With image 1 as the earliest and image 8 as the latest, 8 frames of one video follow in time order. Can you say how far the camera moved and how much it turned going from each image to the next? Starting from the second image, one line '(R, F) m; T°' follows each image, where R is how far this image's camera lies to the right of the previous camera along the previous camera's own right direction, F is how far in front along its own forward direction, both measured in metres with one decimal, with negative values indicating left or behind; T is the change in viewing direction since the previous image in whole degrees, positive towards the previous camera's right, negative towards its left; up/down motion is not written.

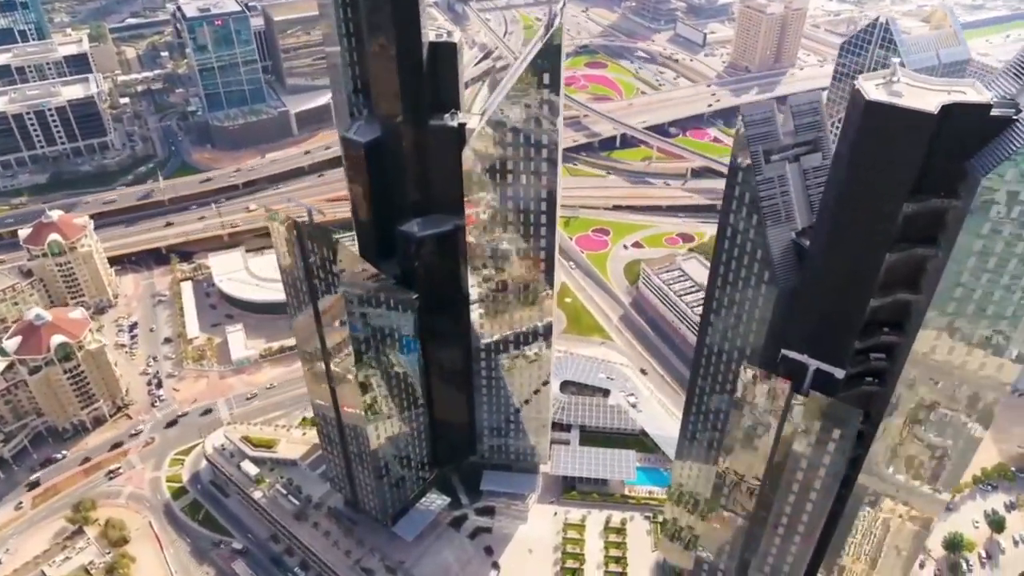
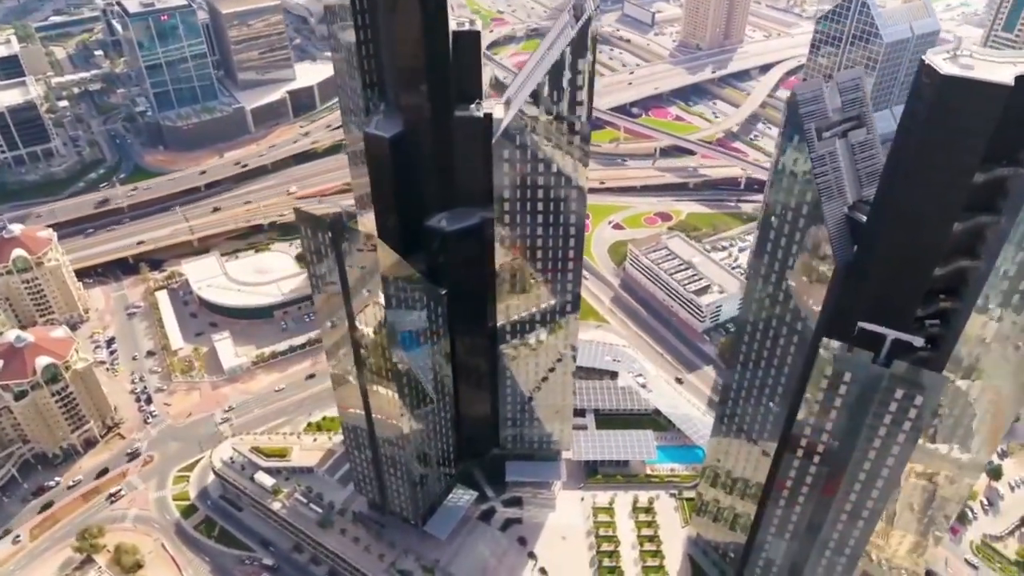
(-20.0, +2.2) m; +5°
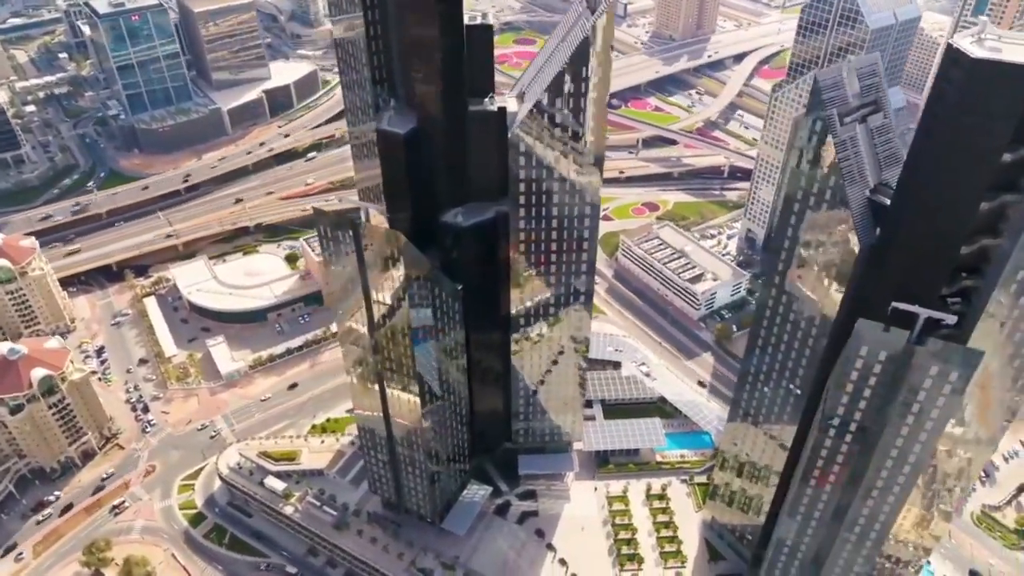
(-10.7, +0.1) m; +3°
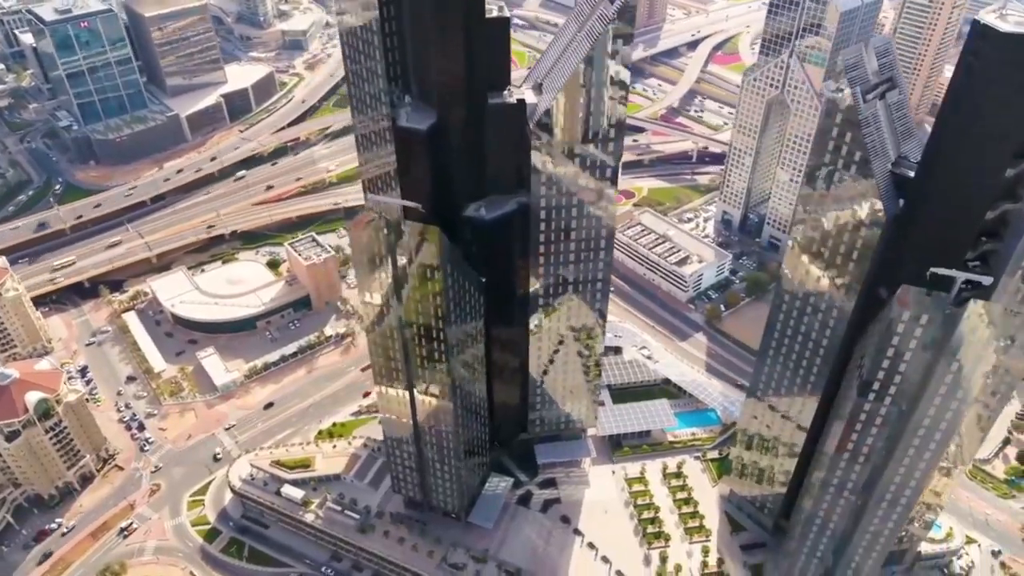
(-17.3, -0.5) m; +4°
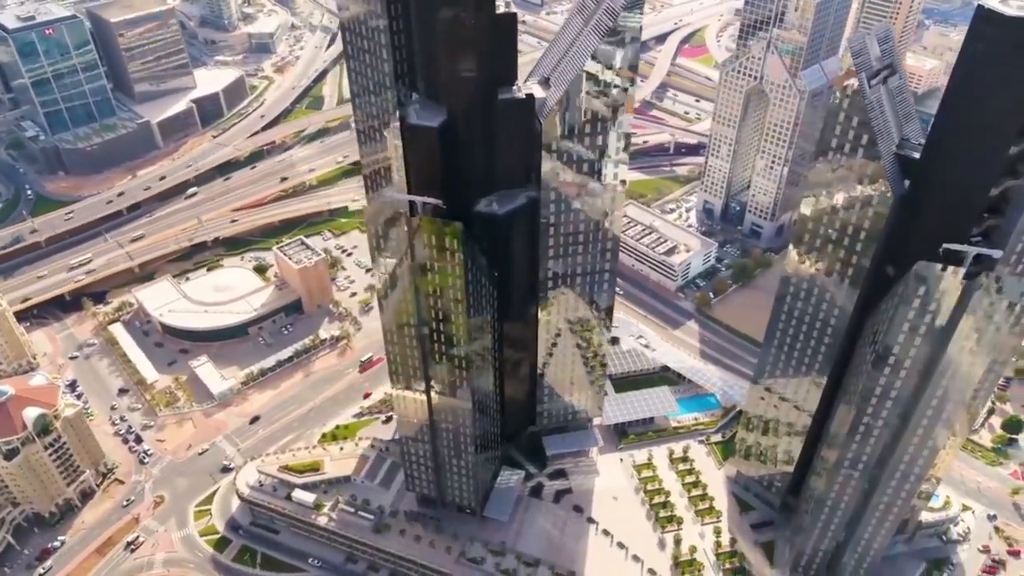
(-11.0, -1.3) m; +3°
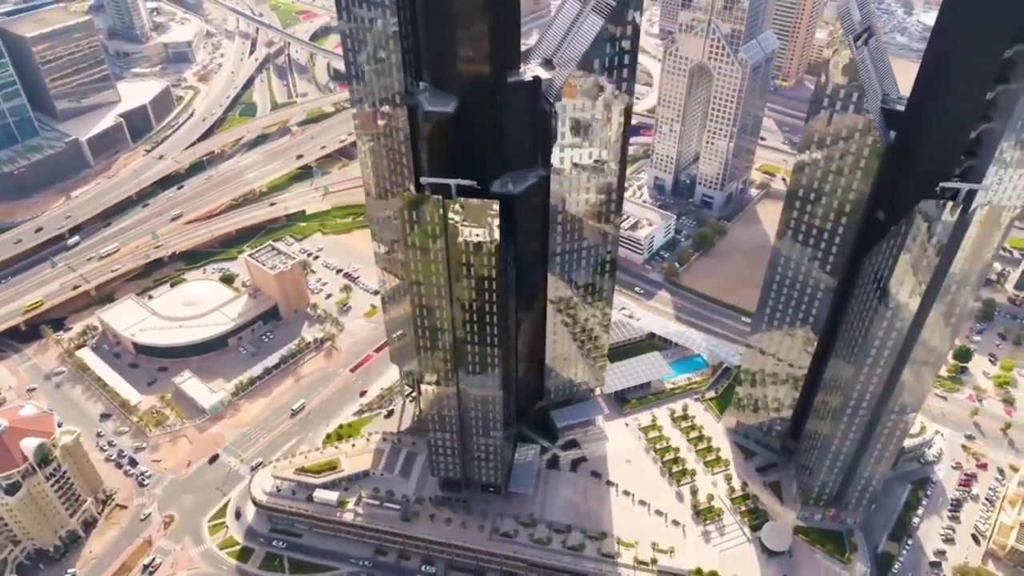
(-24.1, -4.0) m; +7°
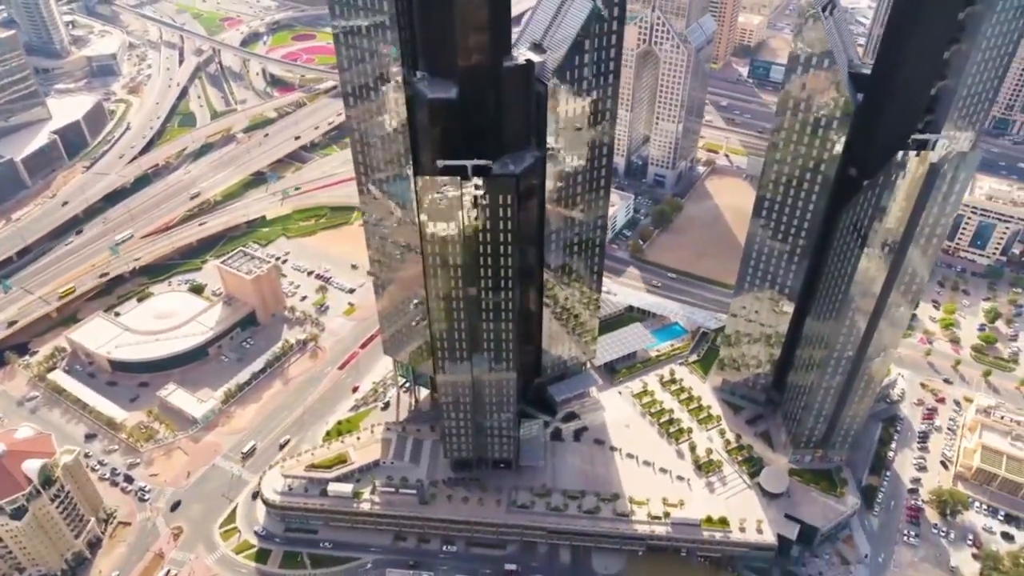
(-19.4, -5.3) m; +6°
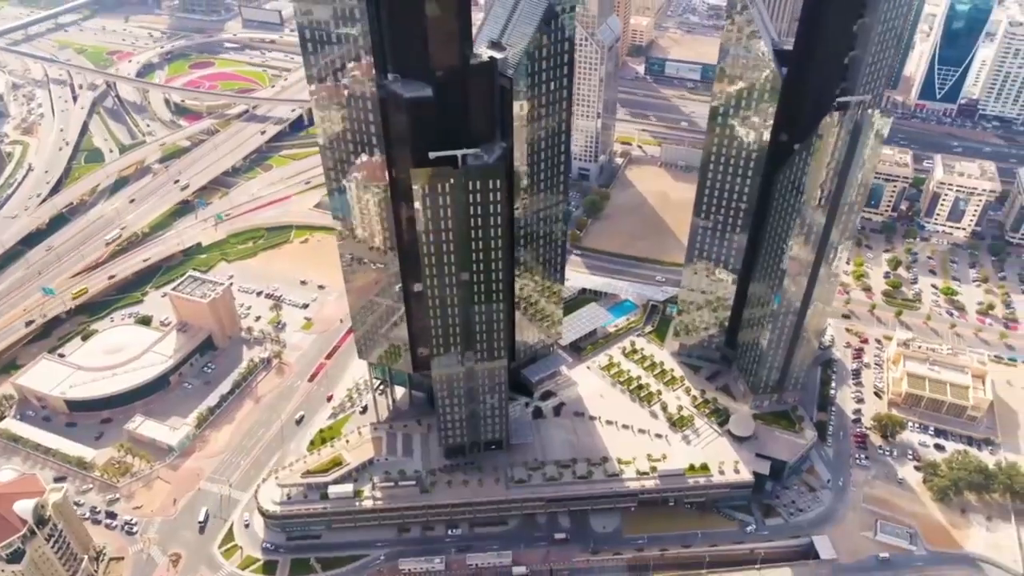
(-22.0, -8.8) m; +8°
